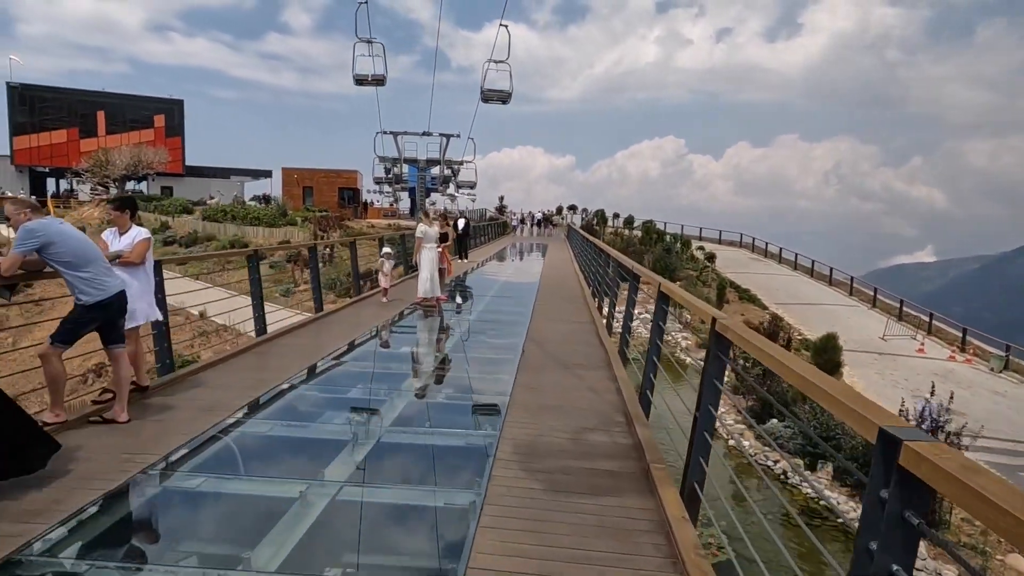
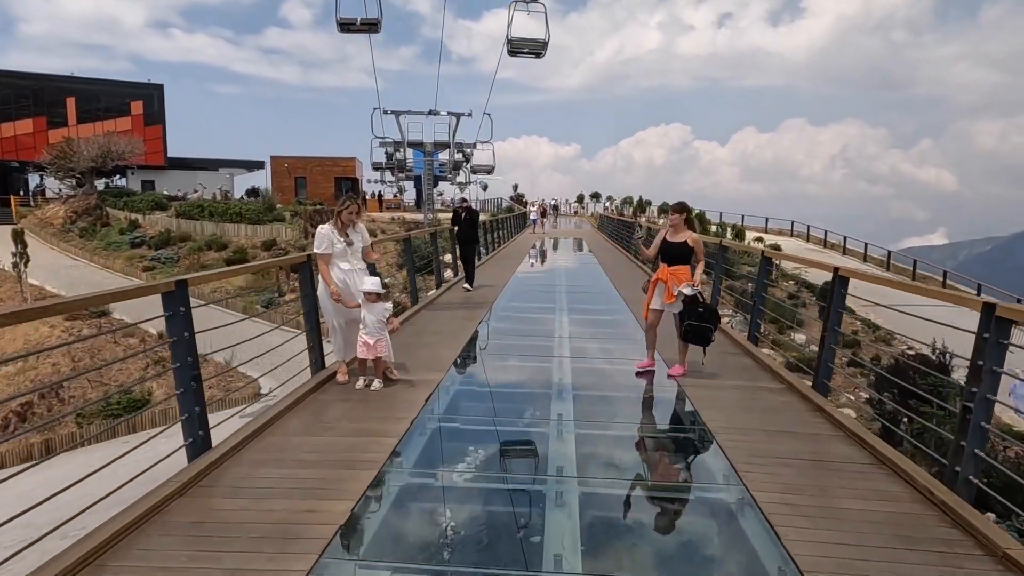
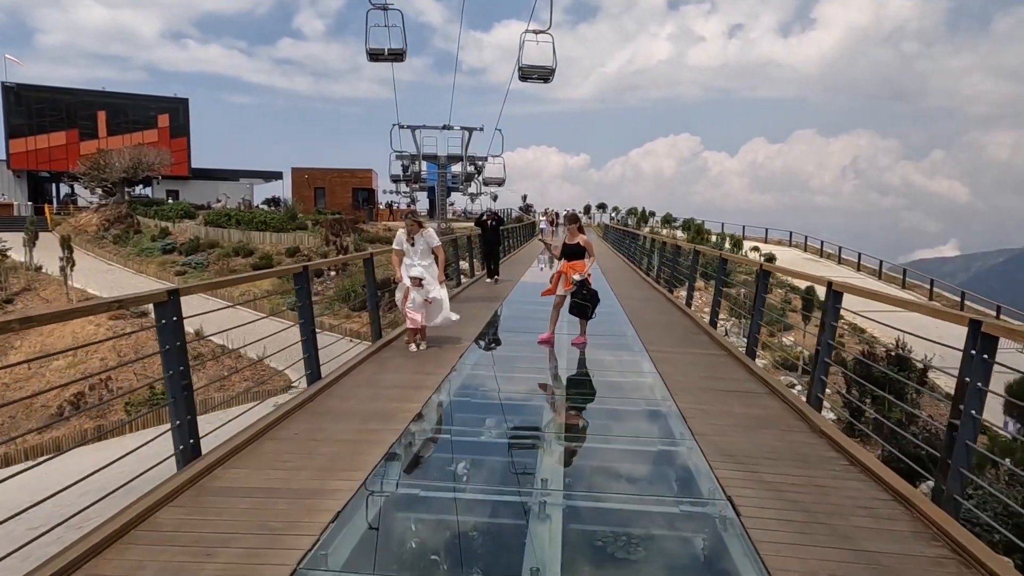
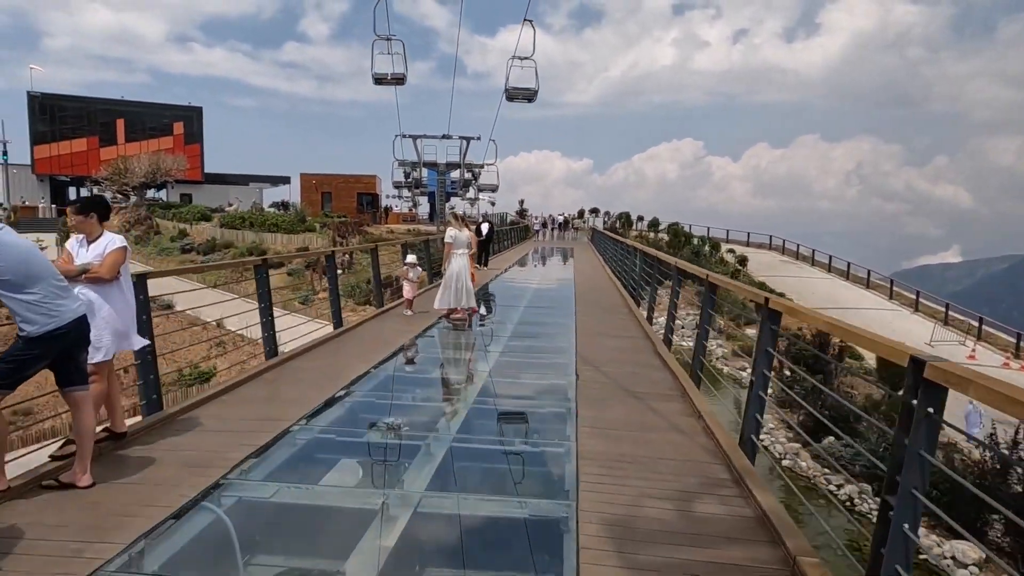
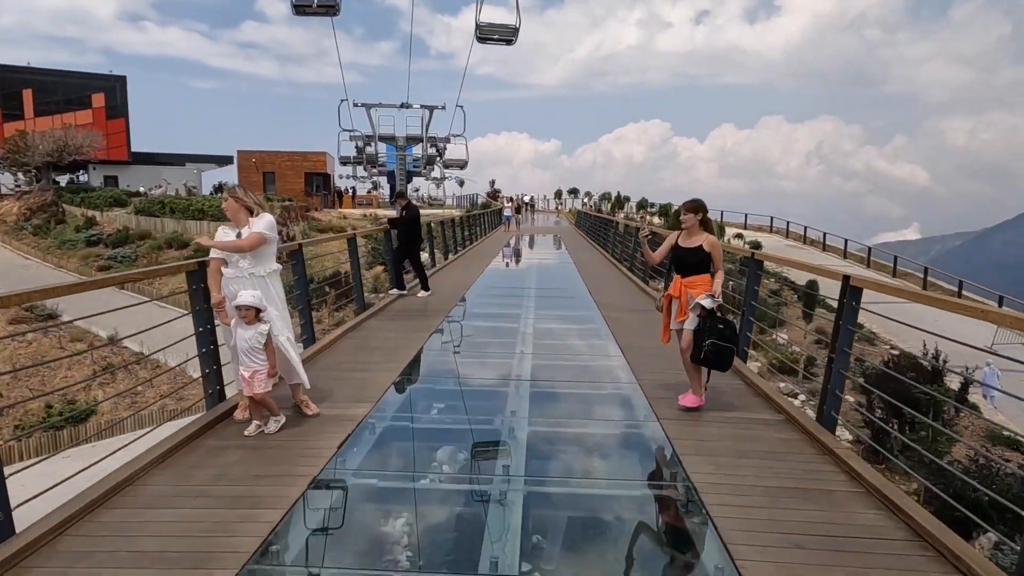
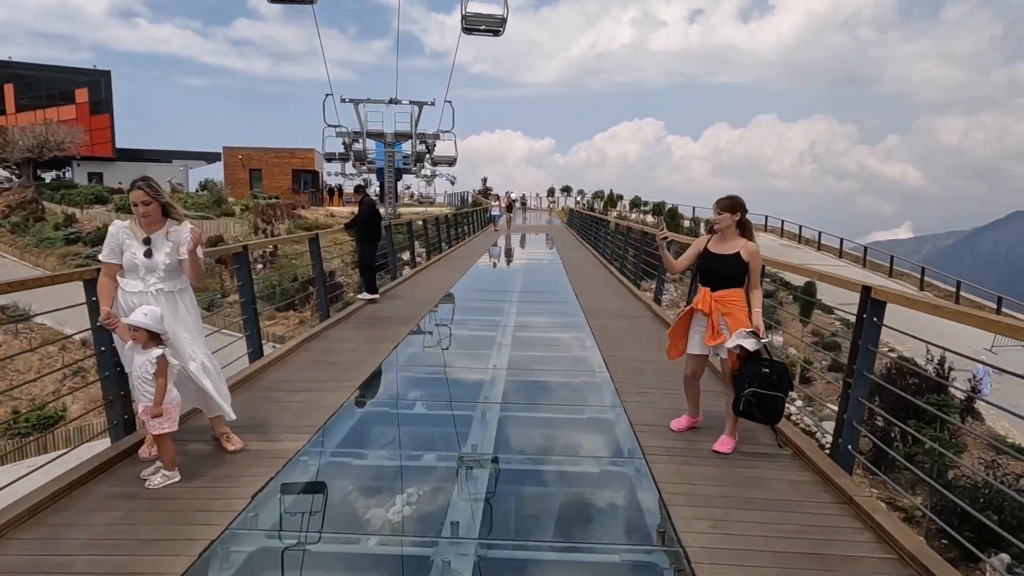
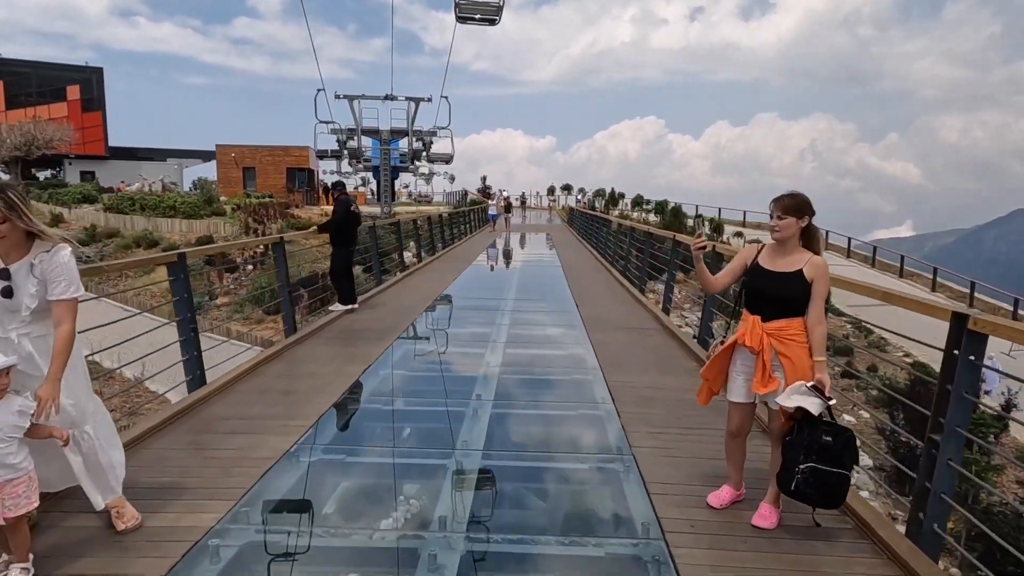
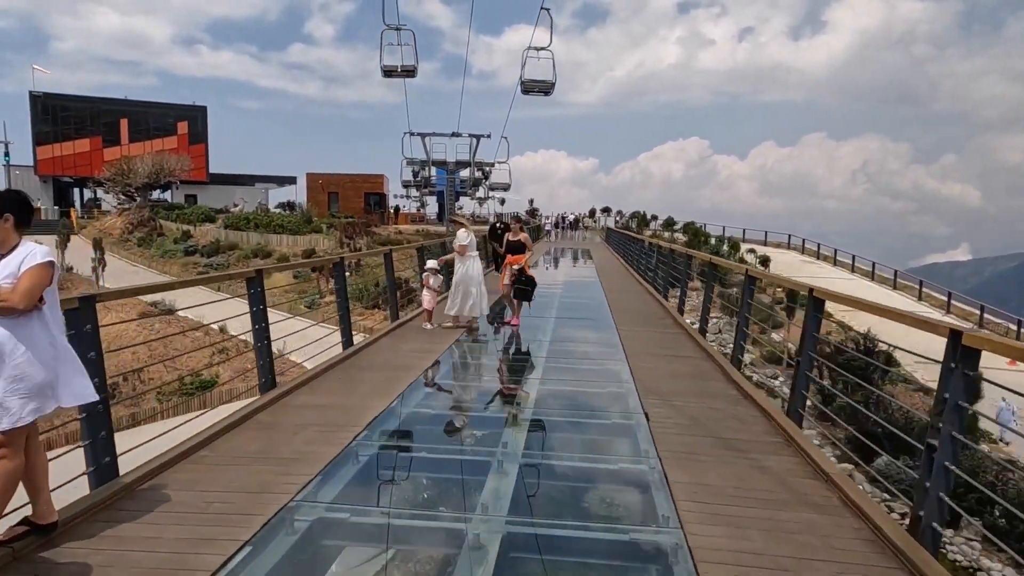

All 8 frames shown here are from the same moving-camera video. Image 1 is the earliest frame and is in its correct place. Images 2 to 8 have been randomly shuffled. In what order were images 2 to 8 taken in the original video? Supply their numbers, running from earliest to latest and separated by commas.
4, 8, 3, 2, 5, 6, 7
